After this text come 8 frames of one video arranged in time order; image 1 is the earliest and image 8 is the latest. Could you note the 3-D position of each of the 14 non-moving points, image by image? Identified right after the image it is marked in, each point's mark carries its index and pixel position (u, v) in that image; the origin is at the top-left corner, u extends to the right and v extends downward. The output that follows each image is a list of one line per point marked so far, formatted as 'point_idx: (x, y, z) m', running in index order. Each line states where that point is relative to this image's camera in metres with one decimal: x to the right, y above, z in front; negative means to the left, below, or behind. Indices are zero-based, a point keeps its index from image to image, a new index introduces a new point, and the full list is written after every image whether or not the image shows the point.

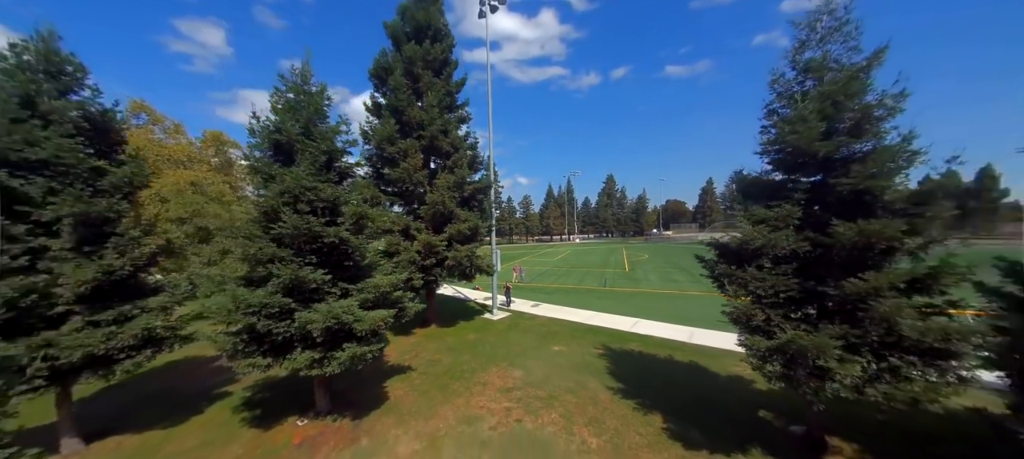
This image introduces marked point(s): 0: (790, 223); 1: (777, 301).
0: (+4.1, +0.1, +5.4) m
1: (+3.9, -1.1, +5.4) m
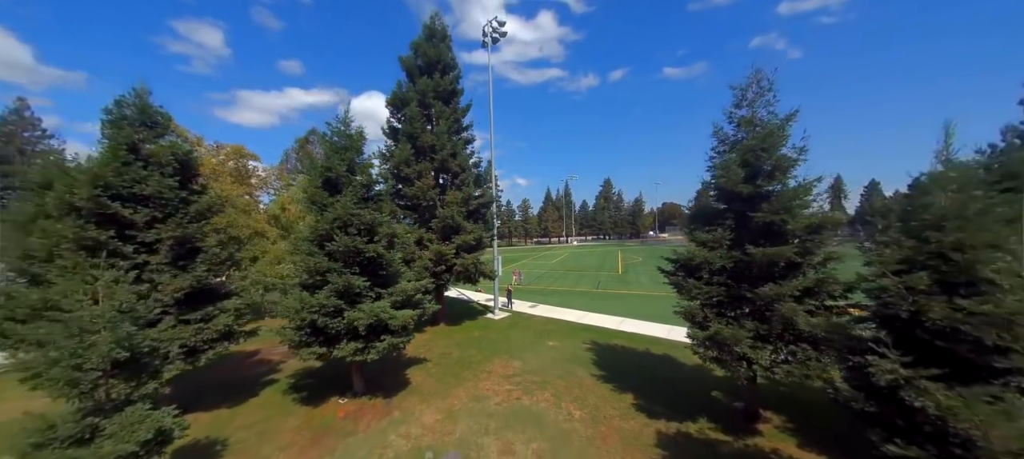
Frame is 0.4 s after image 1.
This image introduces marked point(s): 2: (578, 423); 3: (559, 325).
0: (+4.1, -0.3, +7.1) m
1: (+3.9, -1.4, +7.1) m
2: (+1.4, -4.1, +7.8) m
3: (+2.0, -3.9, +15.1) m
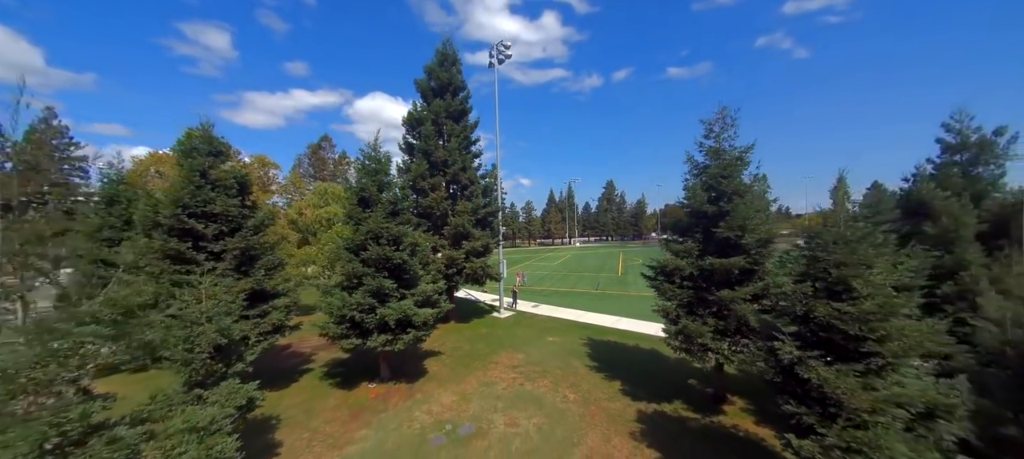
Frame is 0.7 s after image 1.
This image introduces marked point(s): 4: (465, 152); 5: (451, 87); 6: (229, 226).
0: (+4.2, -0.6, +8.6) m
1: (+4.1, -1.7, +8.5) m
2: (+1.5, -4.4, +9.2) m
3: (+2.1, -4.2, +16.5) m
4: (-2.2, +3.7, +17.2) m
5: (-2.9, +6.8, +17.5) m
6: (-7.5, +0.1, +10.4) m
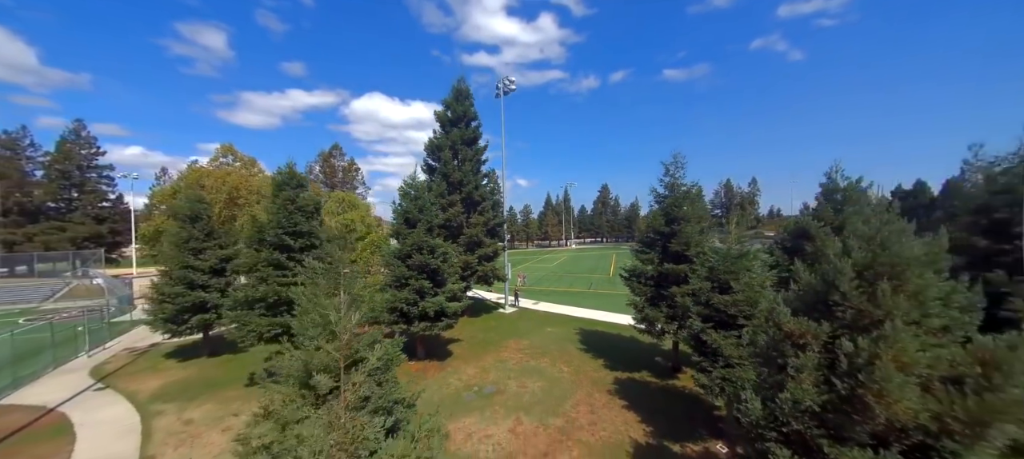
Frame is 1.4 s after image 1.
0: (+4.5, -1.1, +11.7) m
1: (+4.4, -2.2, +11.6) m
2: (+1.8, -4.9, +12.3) m
3: (+2.4, -4.7, +19.6) m
4: (-2.0, +3.2, +20.3) m
5: (-2.7, +6.3, +20.6) m
6: (-7.2, -0.4, +13.4) m
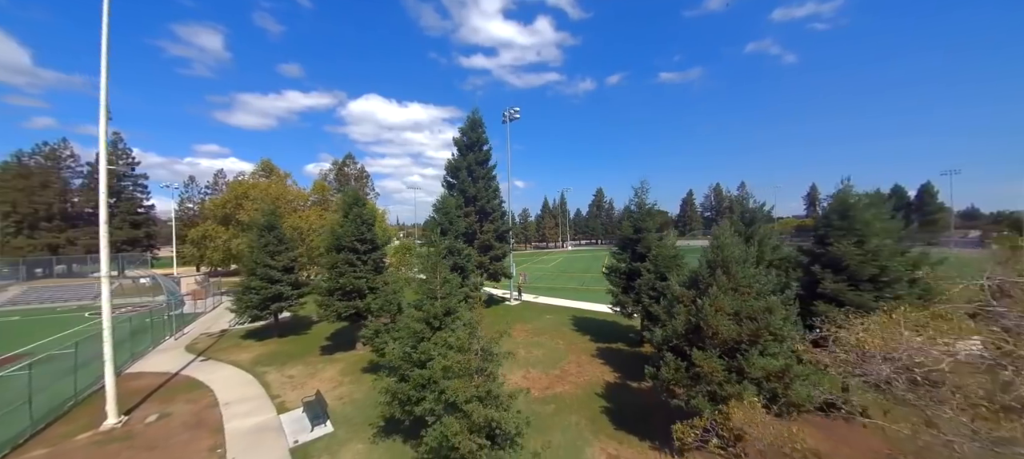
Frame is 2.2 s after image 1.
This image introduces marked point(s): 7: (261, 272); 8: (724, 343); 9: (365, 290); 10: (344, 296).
0: (+5.0, -1.4, +16.0) m
1: (+4.8, -2.6, +15.9) m
2: (+2.3, -5.3, +16.6) m
3: (+2.7, -5.1, +23.9) m
4: (-1.6, +2.8, +24.6) m
5: (-2.3, +5.9, +24.8) m
6: (-6.8, -0.8, +17.6) m
7: (-13.4, -2.3, +19.5) m
8: (+4.9, -2.6, +8.3) m
9: (-7.2, -2.9, +18.1) m
10: (-8.1, -3.2, +18.4) m
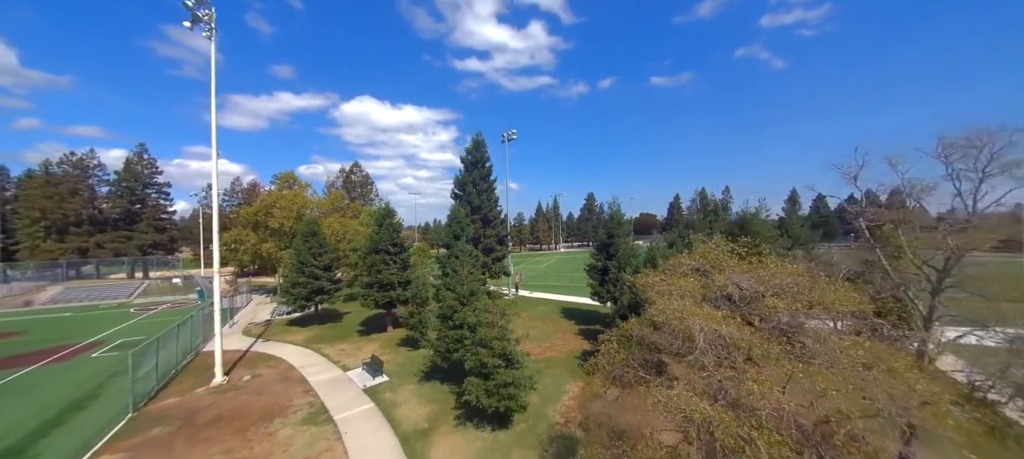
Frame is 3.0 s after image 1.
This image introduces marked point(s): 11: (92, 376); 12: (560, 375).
0: (+5.0, -1.8, +20.5) m
1: (+4.8, -2.9, +20.5) m
2: (+2.3, -5.6, +21.1) m
3: (+2.6, -5.5, +28.4) m
4: (-1.8, +2.4, +29.0) m
5: (-2.5, +5.5, +29.3) m
6: (-6.8, -1.1, +22.0) m
7: (-13.5, -2.7, +23.7) m
8: (+5.0, -2.9, +12.8) m
9: (-7.2, -3.3, +22.4) m
10: (-8.1, -3.6, +22.7) m
11: (-20.7, -7.2, +17.9) m
12: (+1.9, -5.8, +14.7) m
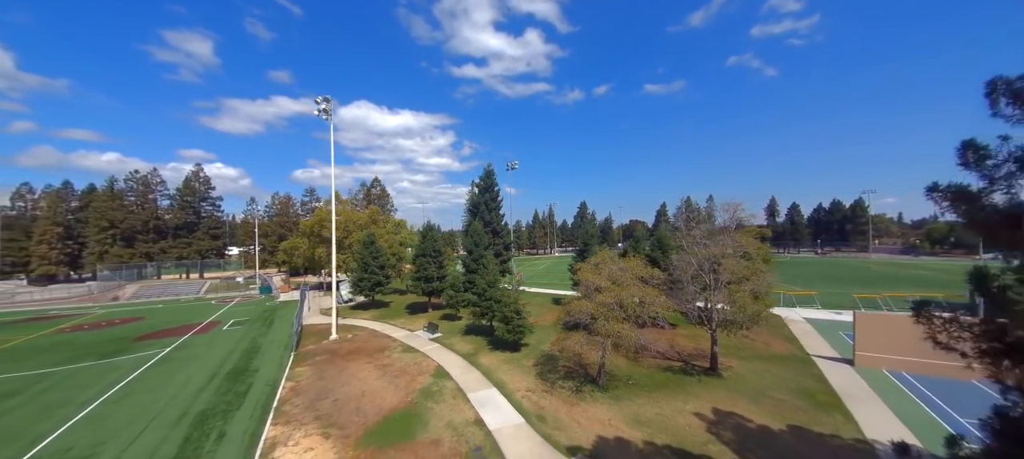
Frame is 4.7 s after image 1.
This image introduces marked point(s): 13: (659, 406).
0: (+5.4, -2.7, +30.0) m
1: (+5.2, -3.8, +29.9) m
2: (+2.7, -6.6, +30.4) m
3: (+3.0, -6.5, +37.7) m
4: (-1.4, +1.4, +38.4) m
5: (-2.1, +4.5, +38.7) m
6: (-6.4, -2.1, +31.3) m
7: (-13.1, -3.7, +32.9) m
8: (+5.5, -3.8, +22.3) m
9: (-6.8, -4.3, +31.7) m
10: (-7.7, -4.6, +32.0) m
11: (-20.2, -8.1, +27.0) m
12: (+2.4, -6.7, +24.0) m
13: (+5.9, -7.0, +14.4) m
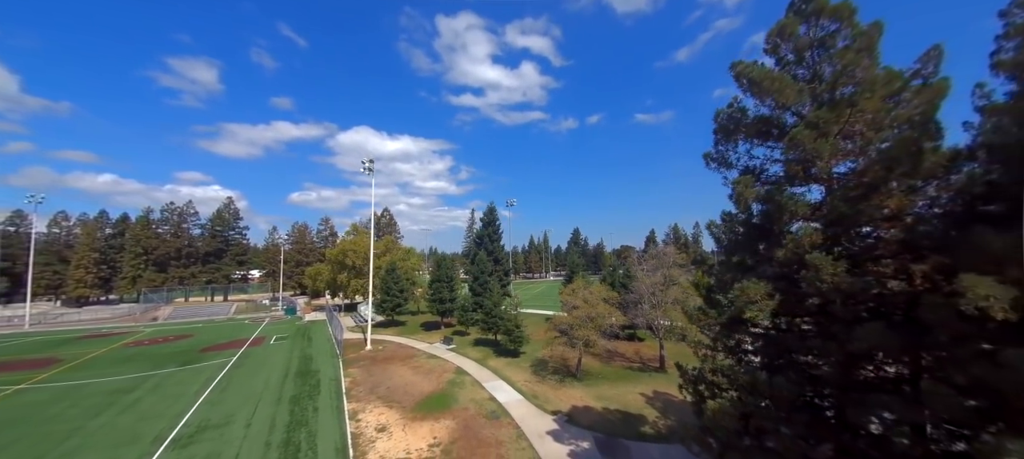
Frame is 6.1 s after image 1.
0: (+5.4, -5.8, +36.6) m
1: (+5.2, -7.0, +36.4) m
2: (+2.7, -9.7, +36.8) m
3: (+2.9, -10.1, +44.1) m
4: (-1.5, -2.3, +45.2) m
5: (-2.2, +0.8, +45.7) m
6: (-6.4, -5.3, +37.8) m
7: (-13.1, -6.9, +39.3) m
8: (+5.6, -6.4, +28.8) m
9: (-6.8, -7.5, +38.1) m
10: (-7.8, -7.8, +38.4) m
11: (-20.2, -10.9, +33.0) m
12: (+2.5, -9.4, +30.4) m
13: (+6.0, -9.2, +20.8) m
